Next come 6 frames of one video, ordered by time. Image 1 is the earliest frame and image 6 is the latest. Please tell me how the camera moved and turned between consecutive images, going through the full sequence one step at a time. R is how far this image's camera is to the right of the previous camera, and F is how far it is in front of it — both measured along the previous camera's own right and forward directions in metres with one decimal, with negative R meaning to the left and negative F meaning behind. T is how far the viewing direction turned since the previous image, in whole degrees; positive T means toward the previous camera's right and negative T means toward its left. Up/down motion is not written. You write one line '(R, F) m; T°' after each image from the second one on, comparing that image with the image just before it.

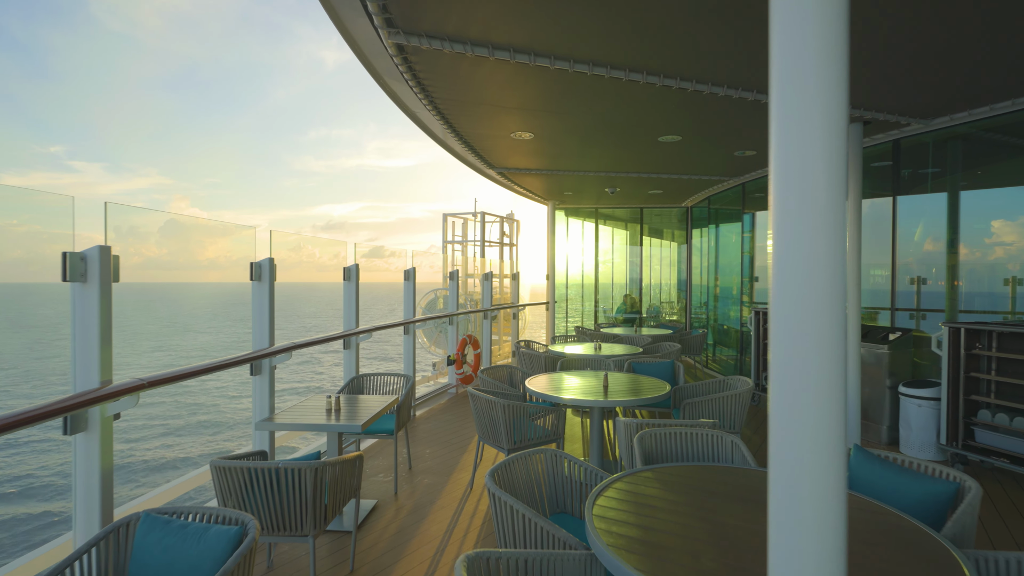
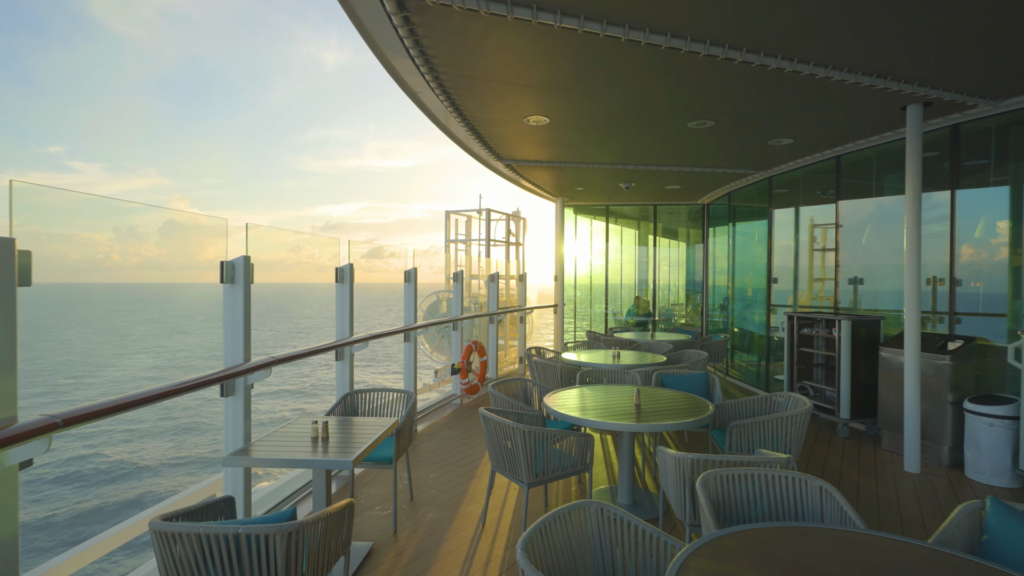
(-0.1, +0.5) m; 0°
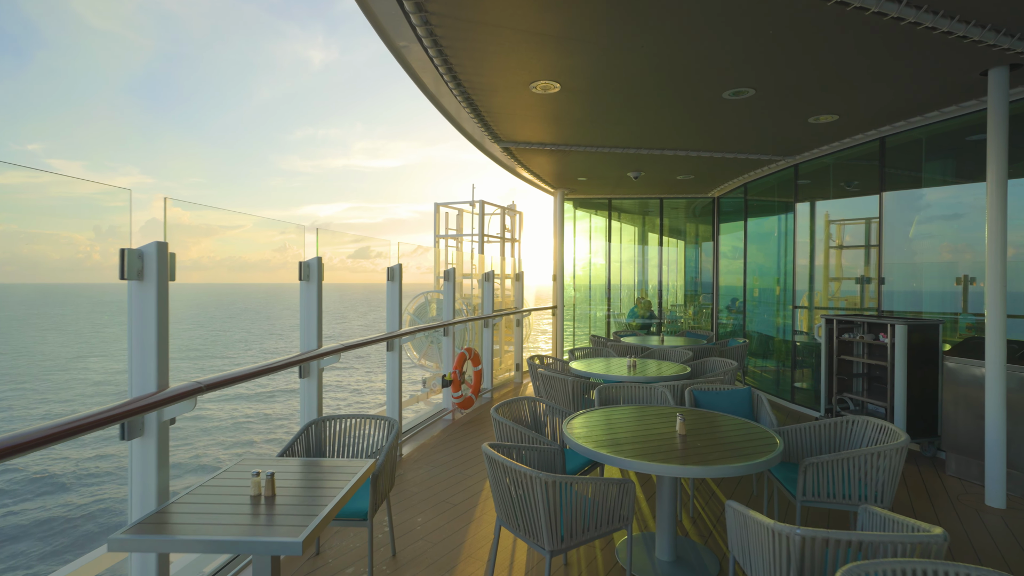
(-0.1, +0.8) m; +1°
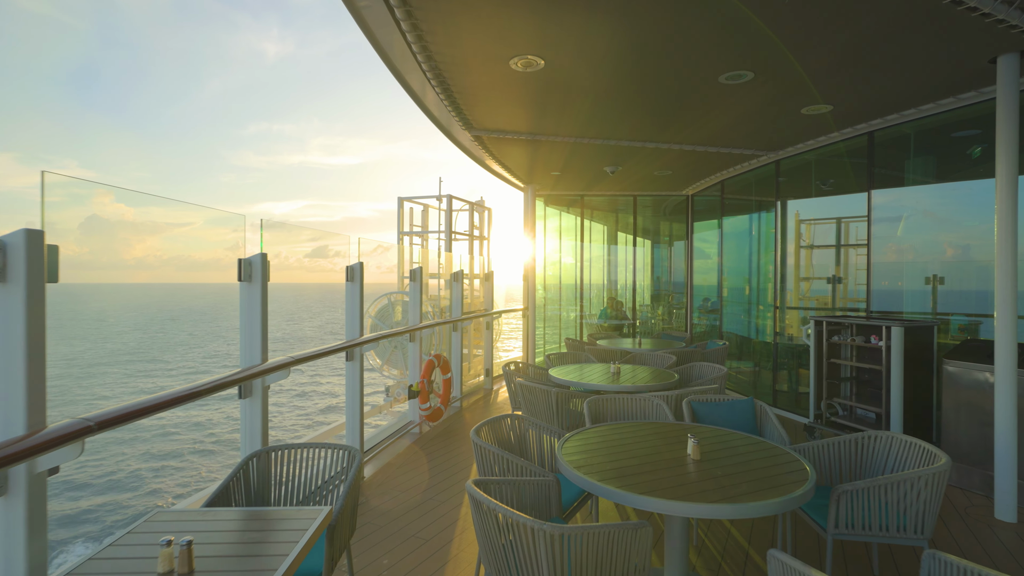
(-0.1, +0.4) m; +4°
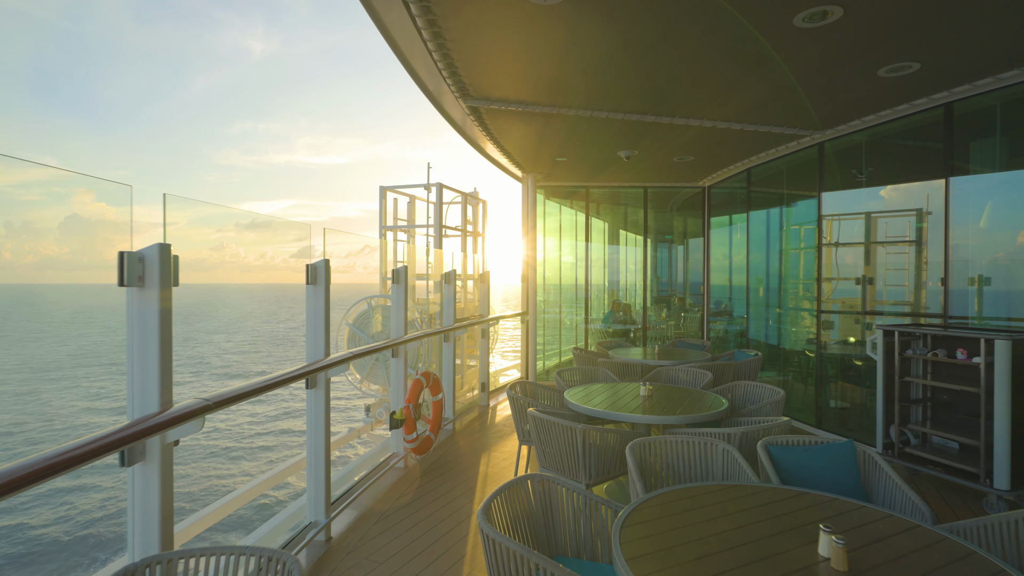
(-0.1, +0.9) m; +1°
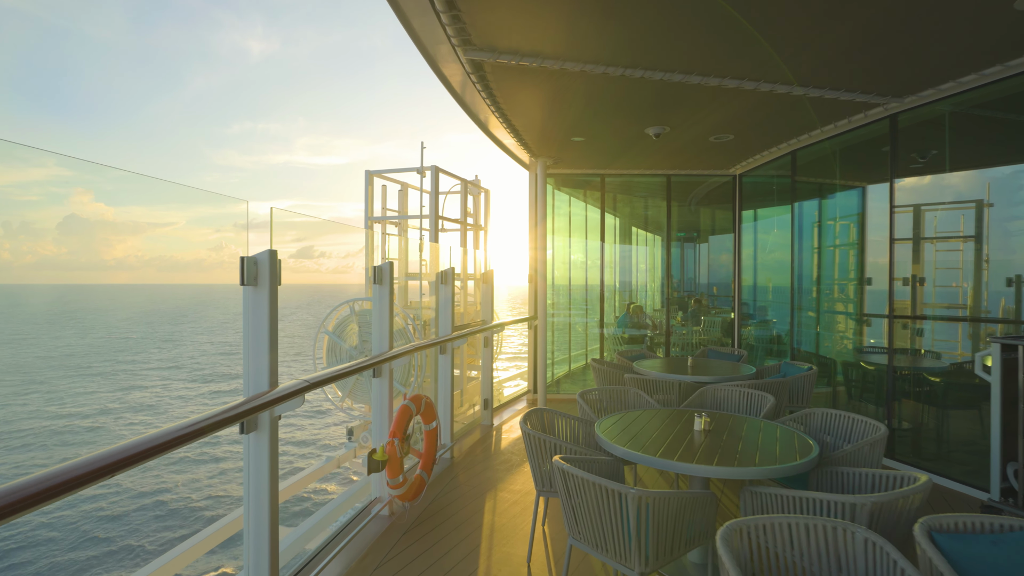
(-0.1, +0.9) m; 0°
